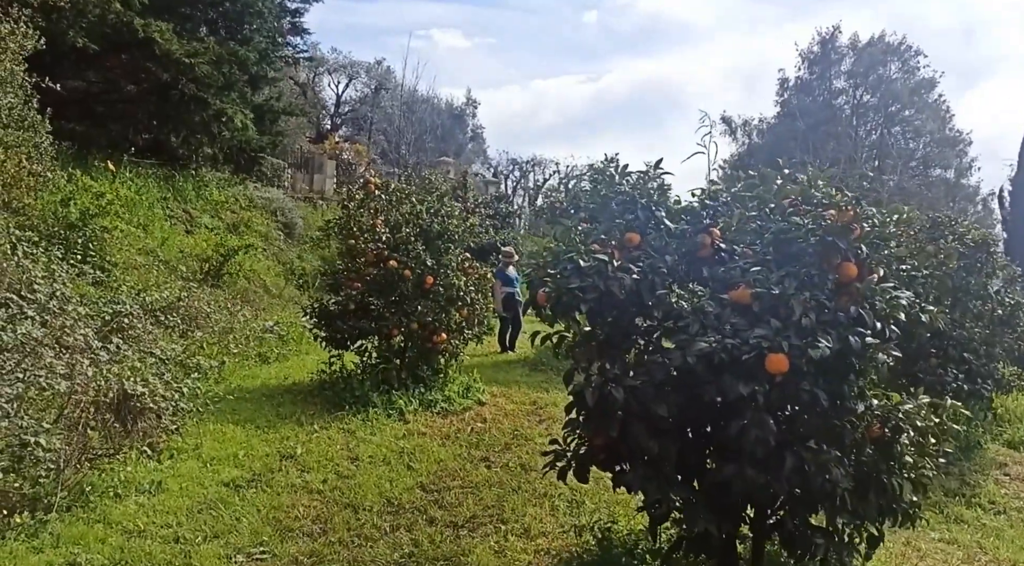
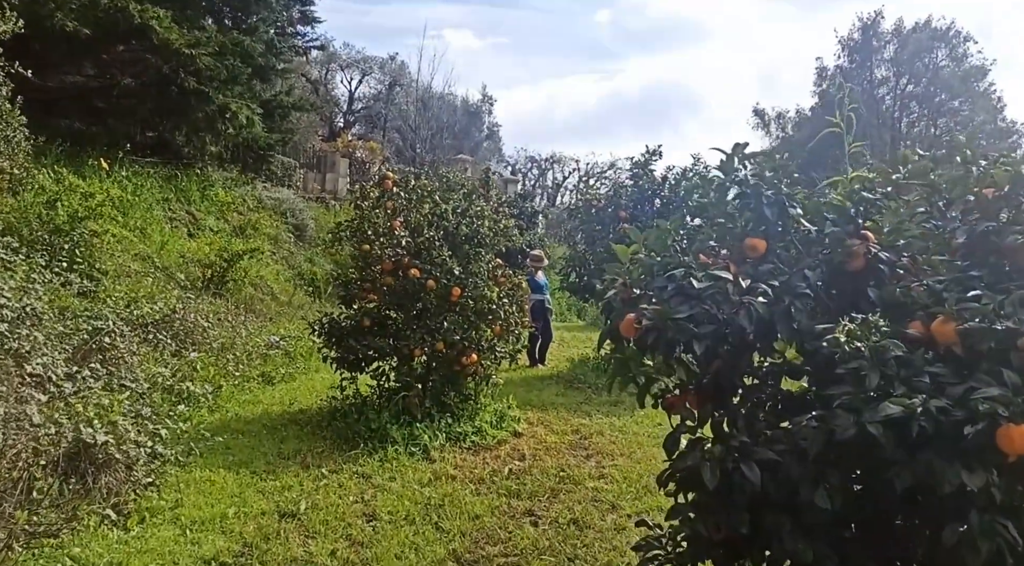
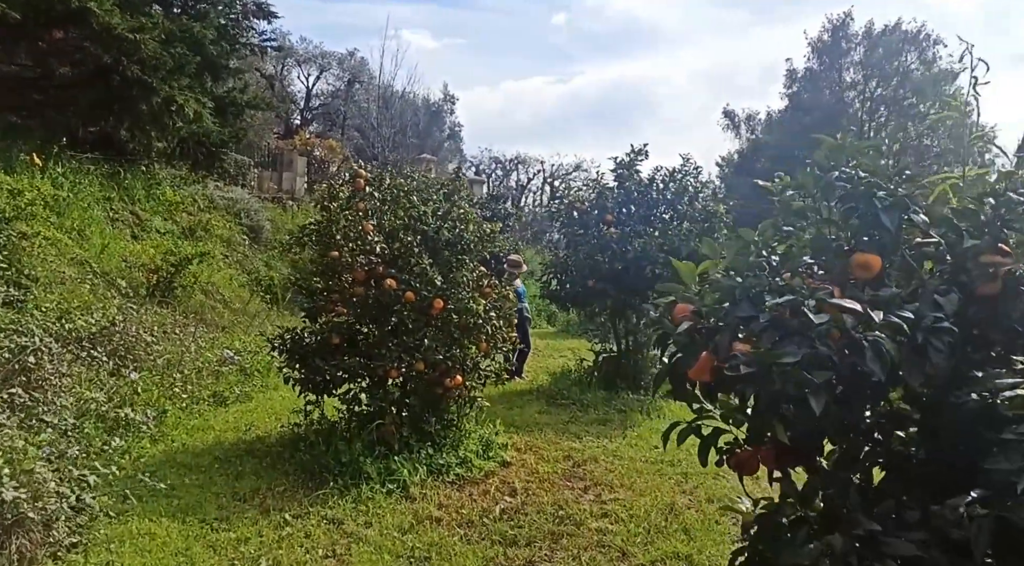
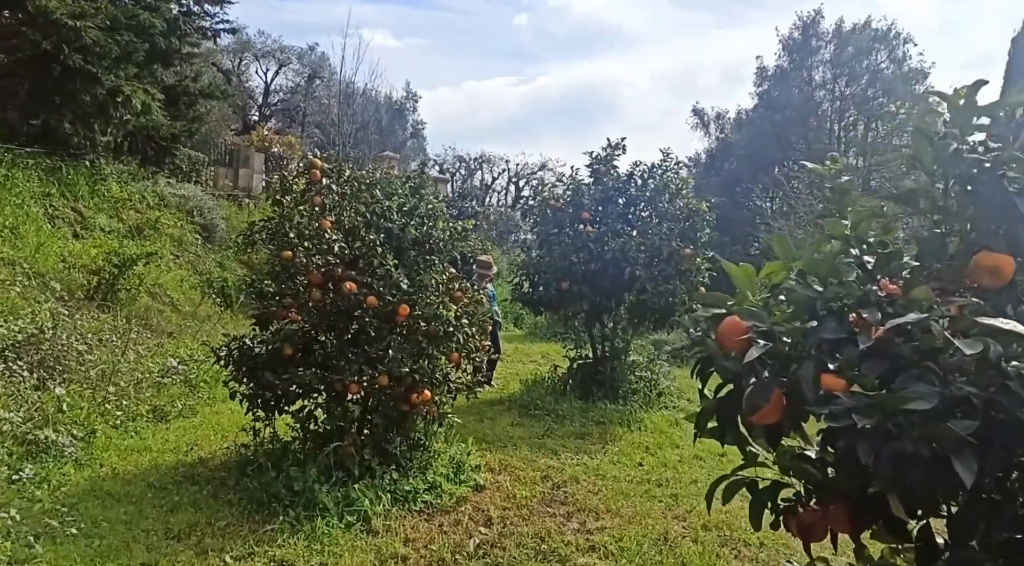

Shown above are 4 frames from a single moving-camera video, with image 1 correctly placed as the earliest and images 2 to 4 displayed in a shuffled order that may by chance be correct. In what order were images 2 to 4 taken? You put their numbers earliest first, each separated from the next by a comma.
2, 3, 4
